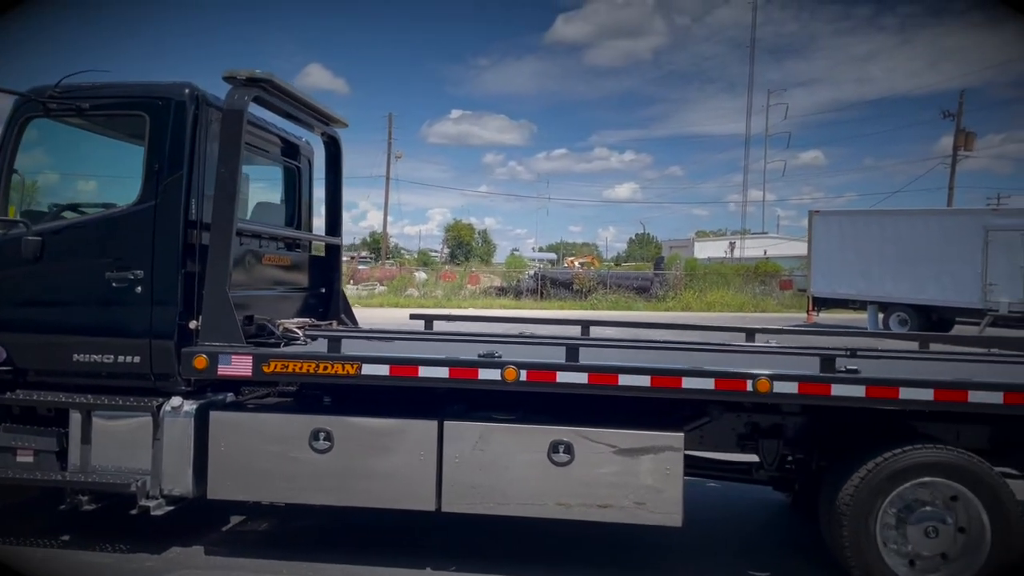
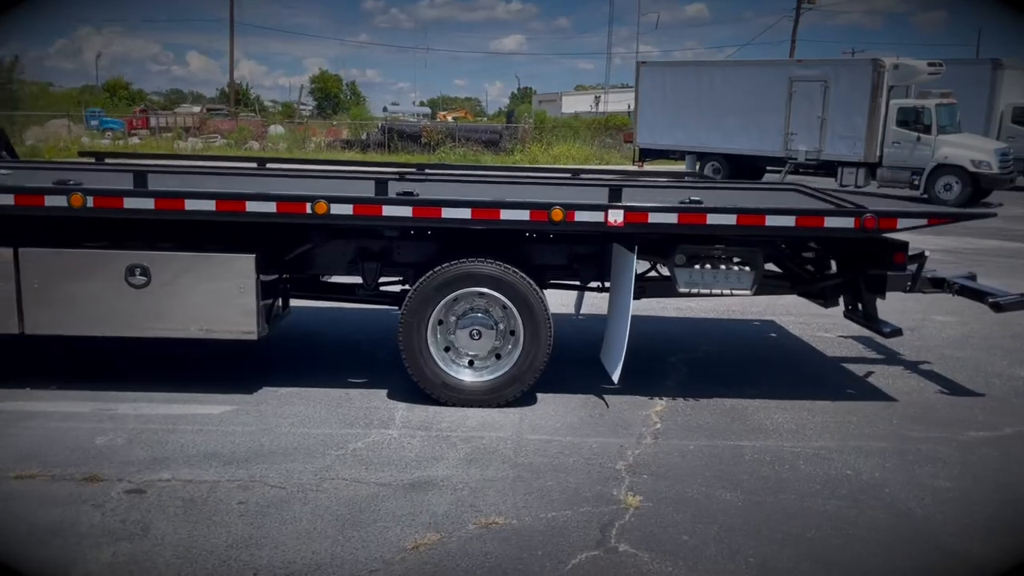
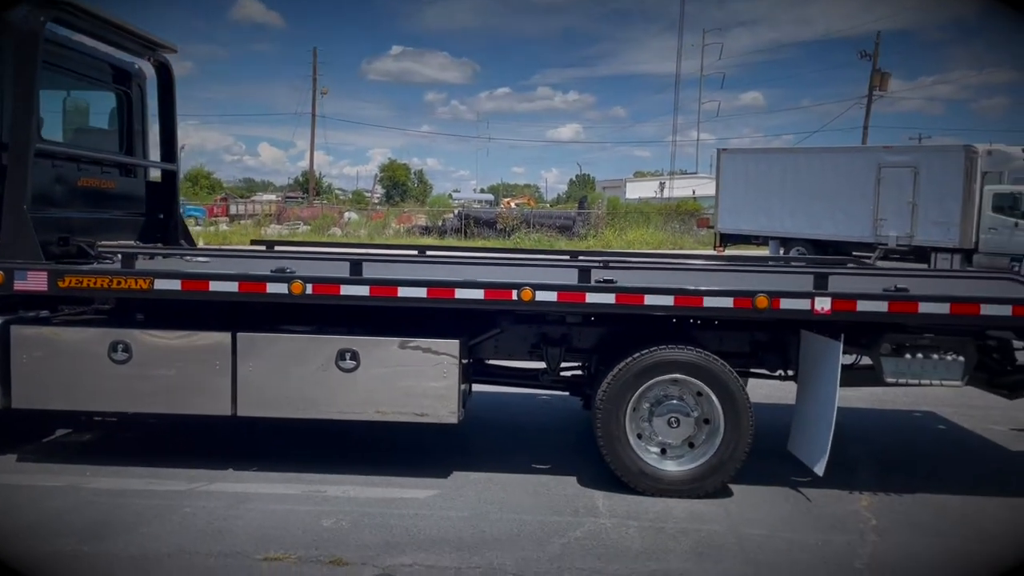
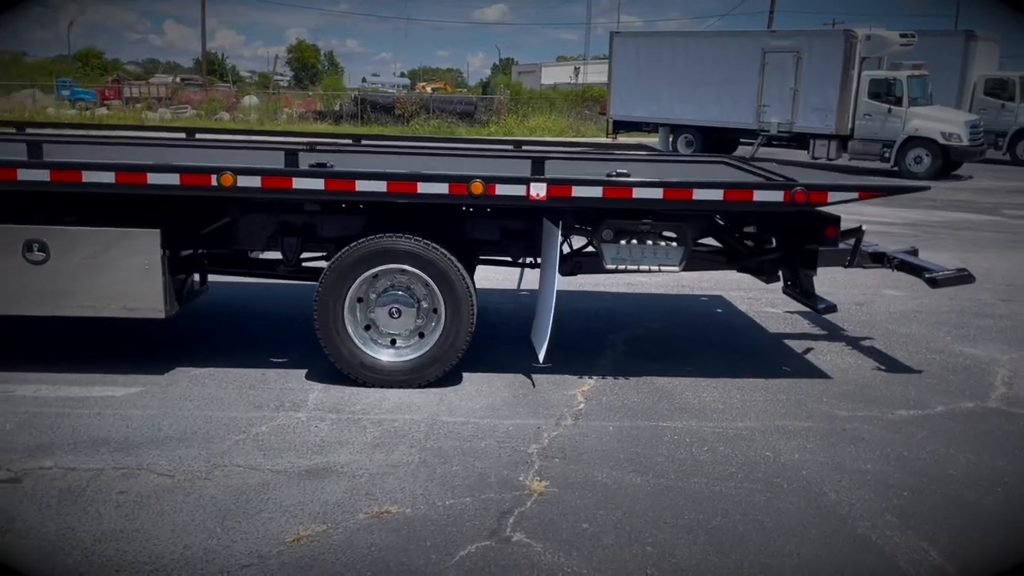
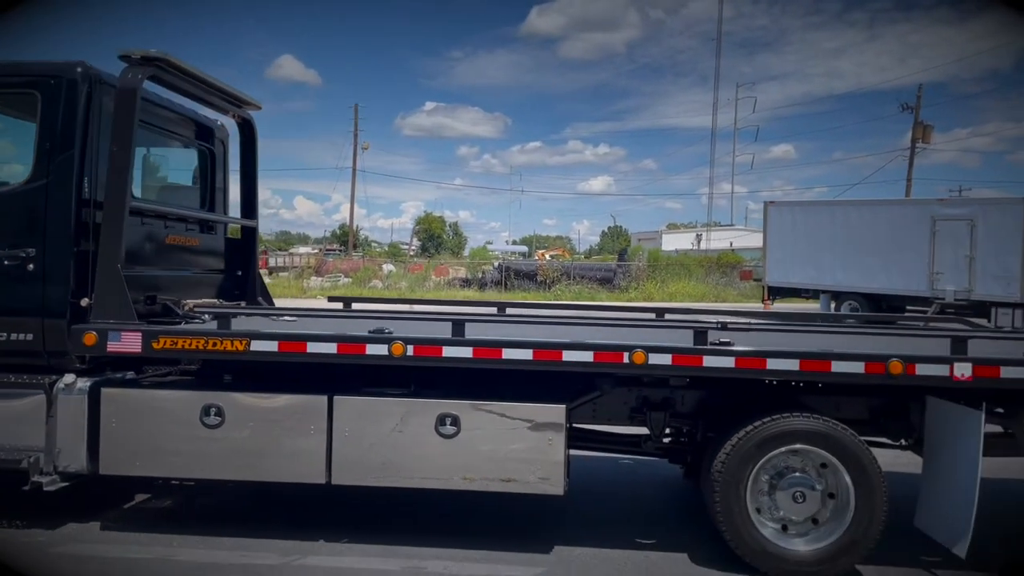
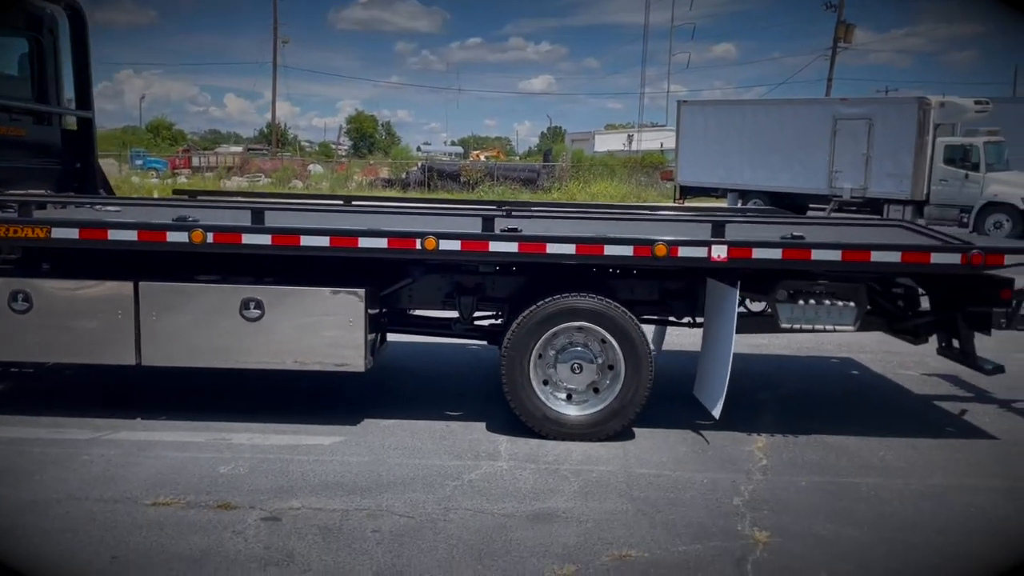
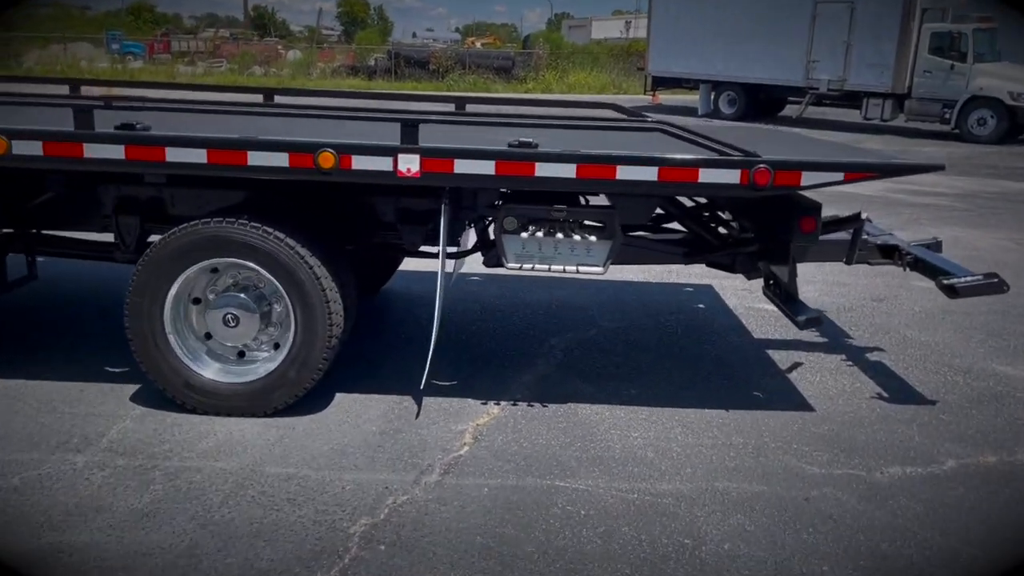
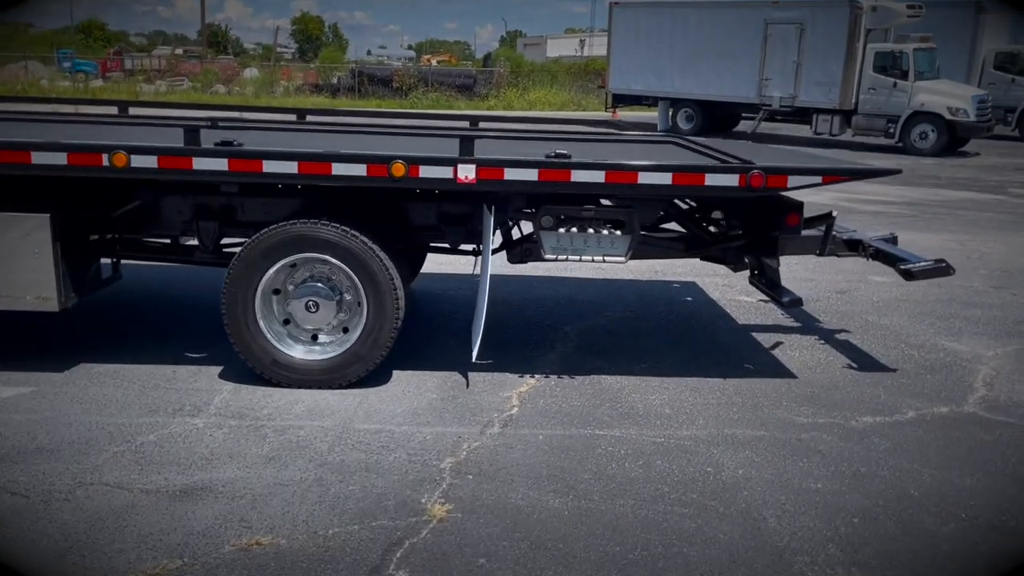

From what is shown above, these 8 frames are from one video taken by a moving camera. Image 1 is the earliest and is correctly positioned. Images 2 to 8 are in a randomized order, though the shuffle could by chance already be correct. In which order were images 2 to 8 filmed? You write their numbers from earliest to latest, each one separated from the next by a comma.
5, 3, 6, 2, 4, 8, 7
